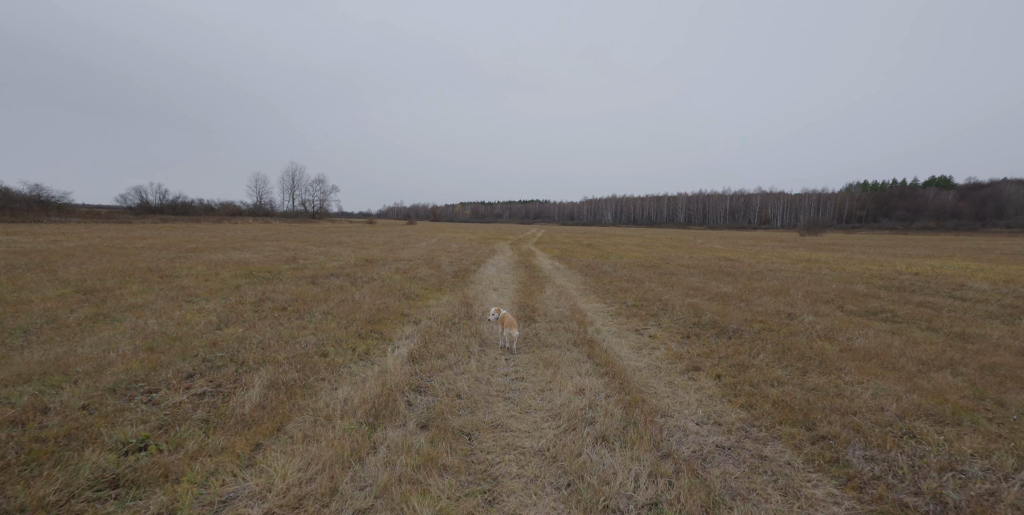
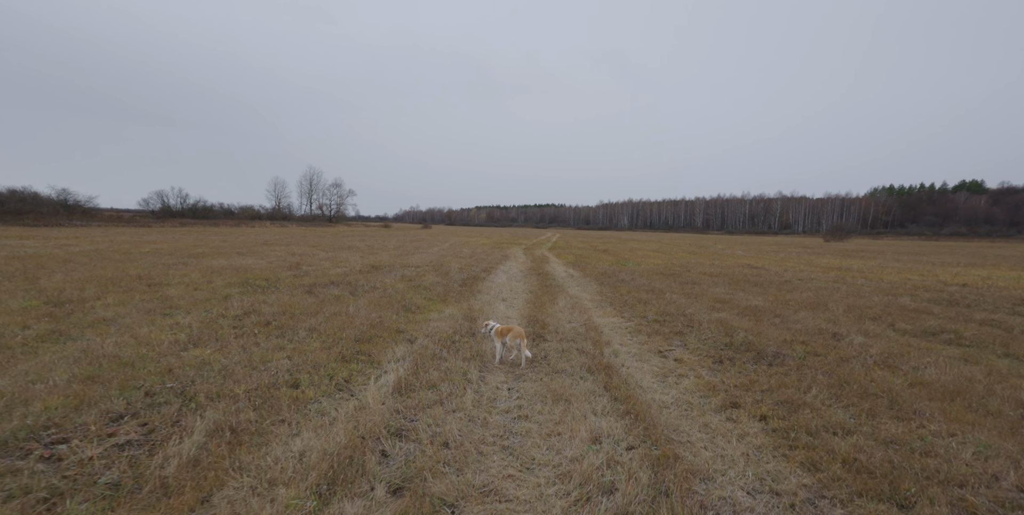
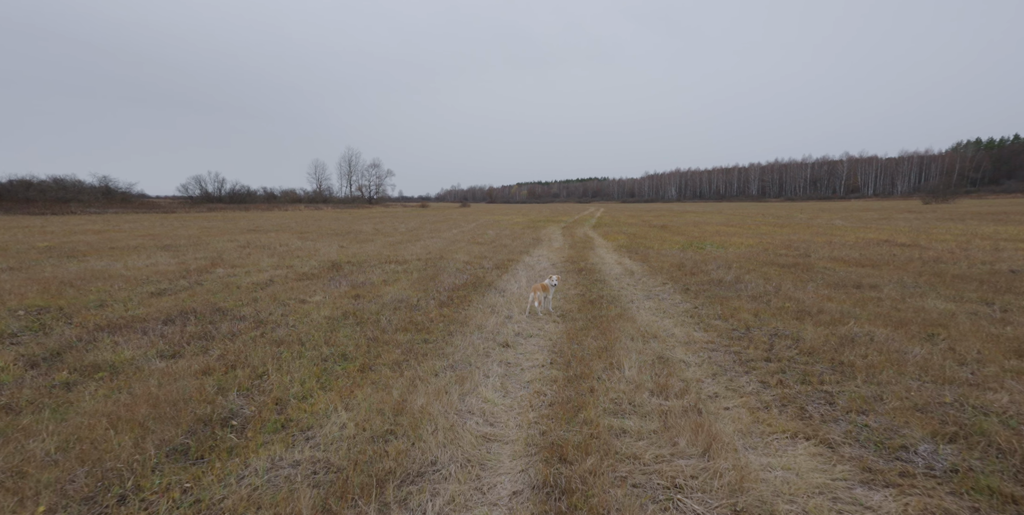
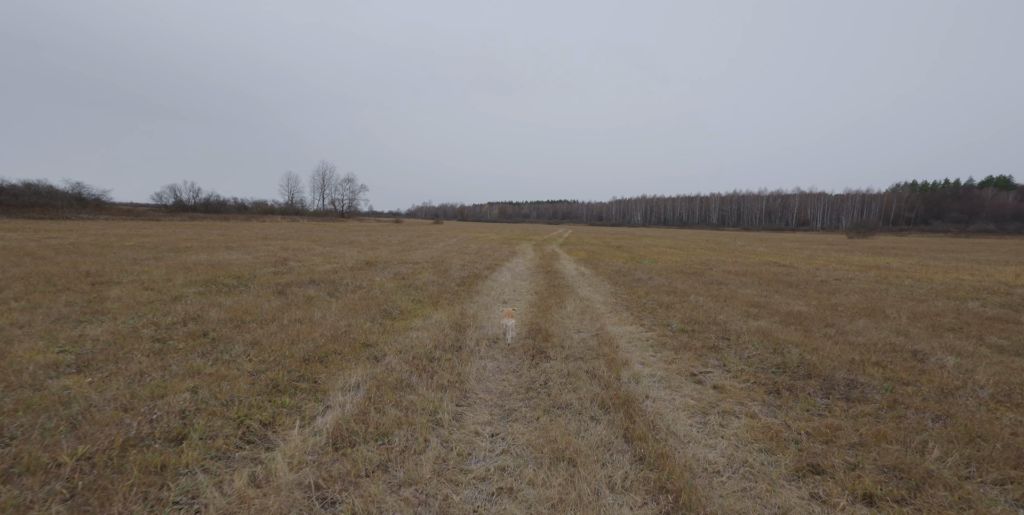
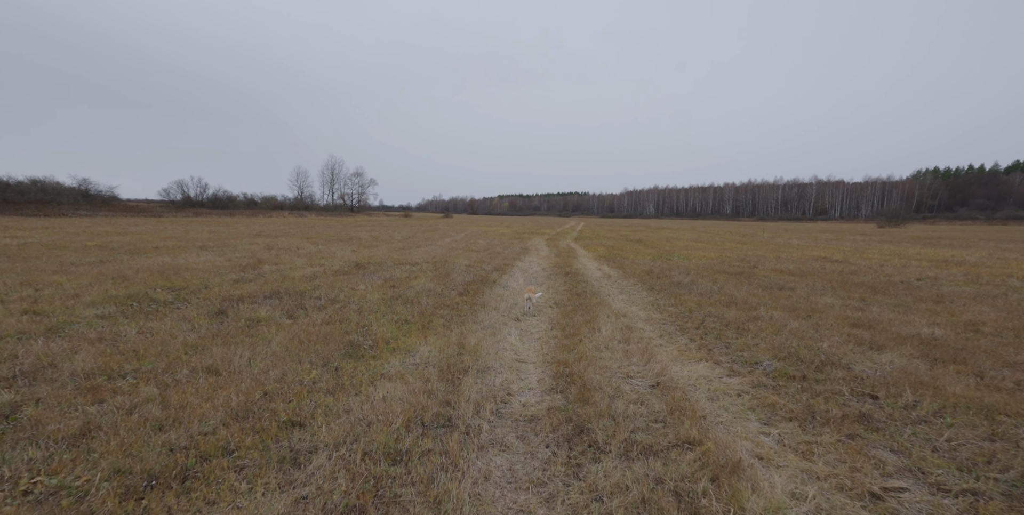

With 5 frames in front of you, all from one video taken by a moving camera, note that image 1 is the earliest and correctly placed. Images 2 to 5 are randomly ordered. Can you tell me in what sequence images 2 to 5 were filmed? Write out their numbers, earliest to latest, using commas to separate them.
2, 4, 5, 3
